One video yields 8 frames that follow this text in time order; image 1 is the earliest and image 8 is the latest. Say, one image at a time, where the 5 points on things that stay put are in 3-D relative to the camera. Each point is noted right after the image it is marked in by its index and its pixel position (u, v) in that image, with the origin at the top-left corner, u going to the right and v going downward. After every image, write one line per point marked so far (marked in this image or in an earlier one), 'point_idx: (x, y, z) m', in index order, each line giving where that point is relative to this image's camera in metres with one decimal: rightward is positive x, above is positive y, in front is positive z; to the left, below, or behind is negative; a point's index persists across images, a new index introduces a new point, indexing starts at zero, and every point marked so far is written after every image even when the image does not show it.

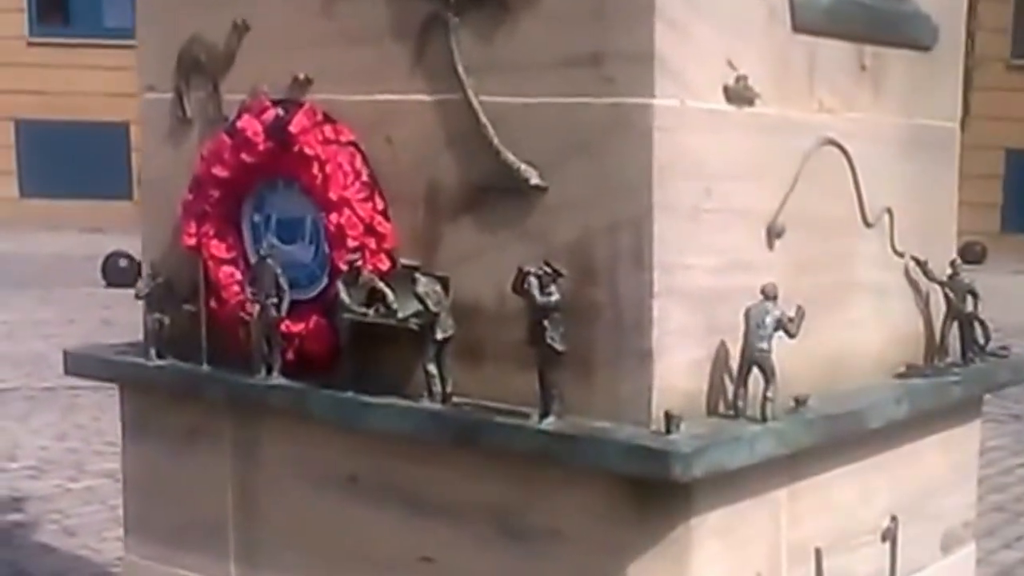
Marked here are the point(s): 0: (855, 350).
0: (+0.6, -0.1, +3.4) m
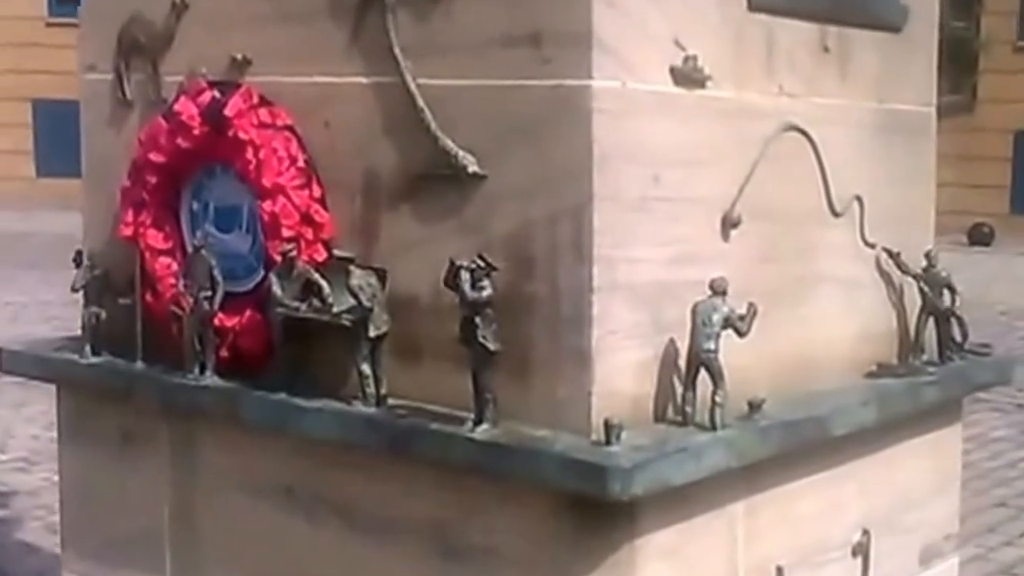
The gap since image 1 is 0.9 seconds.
0: (+0.5, -0.1, +3.2) m
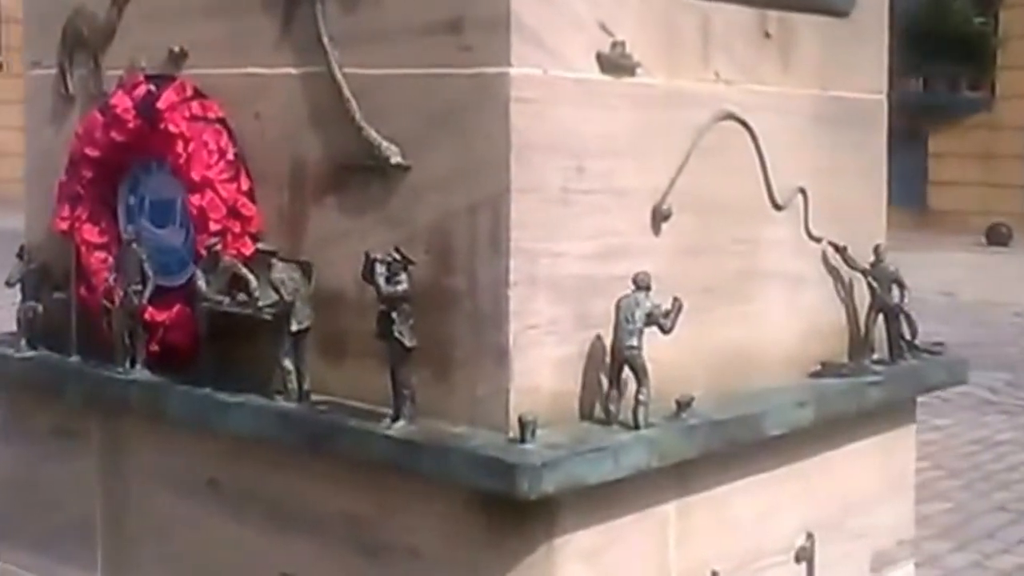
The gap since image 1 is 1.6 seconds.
0: (+0.4, -0.1, +3.2) m
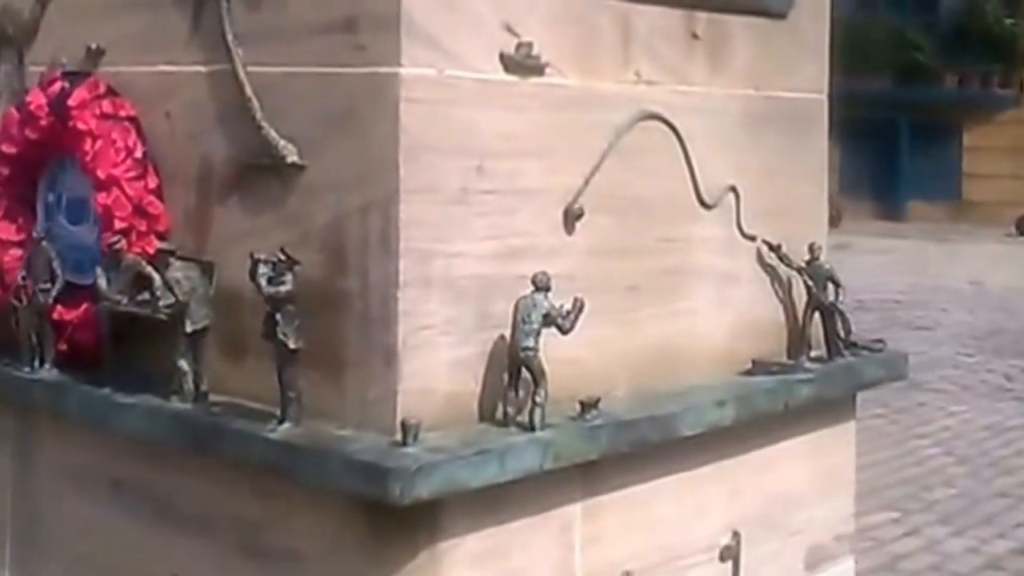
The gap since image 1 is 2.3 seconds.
0: (+0.3, -0.1, +3.1) m
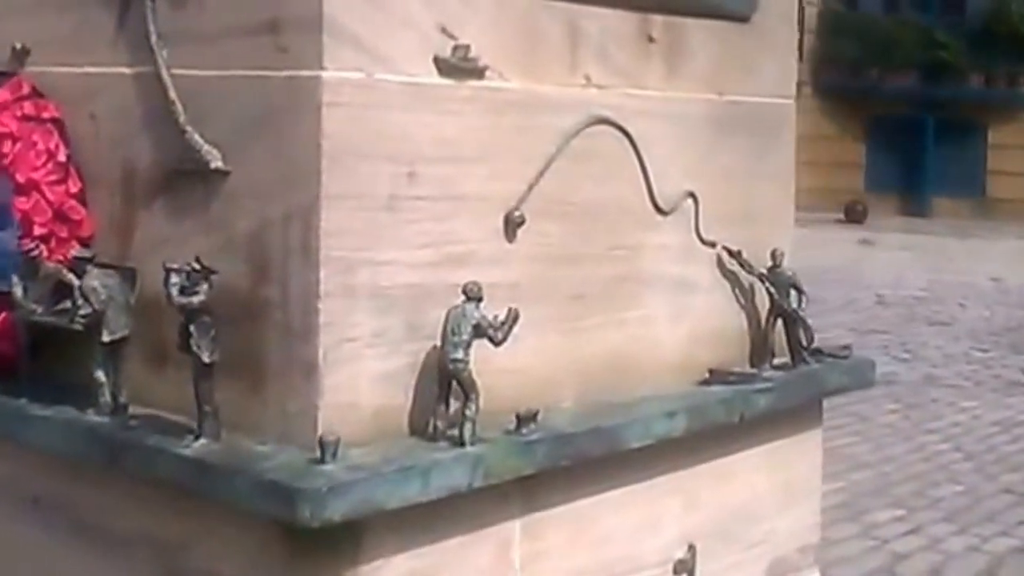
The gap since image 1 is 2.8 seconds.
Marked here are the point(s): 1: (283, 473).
0: (+0.2, -0.1, +3.0) m
1: (-0.3, -0.2, +2.3) m
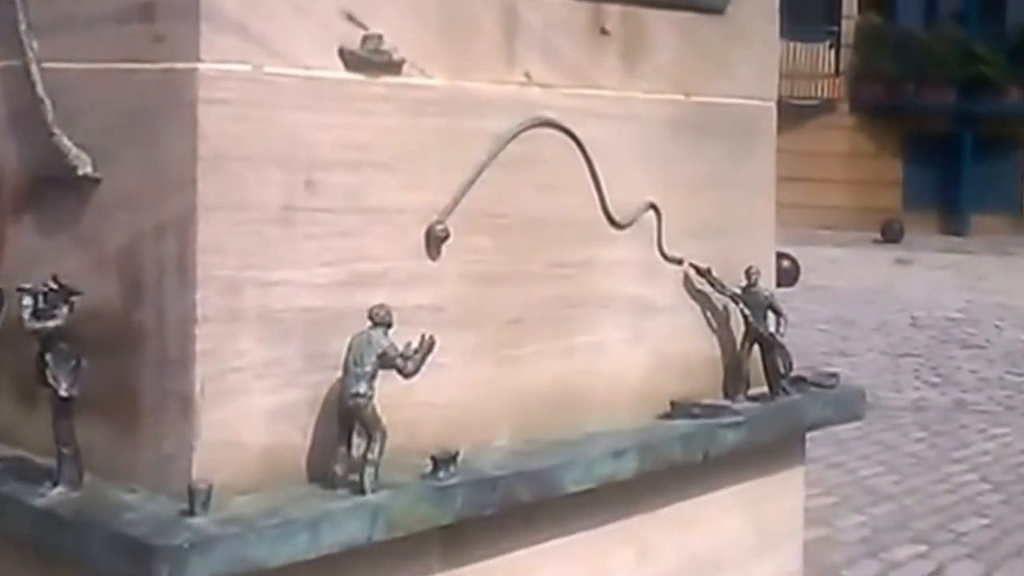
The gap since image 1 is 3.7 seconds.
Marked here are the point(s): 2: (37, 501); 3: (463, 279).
0: (+0.1, -0.1, +2.7) m
1: (-0.4, -0.3, +2.0) m
2: (-0.5, -0.2, +2.1) m
3: (-0.1, 0.0, +2.5) m
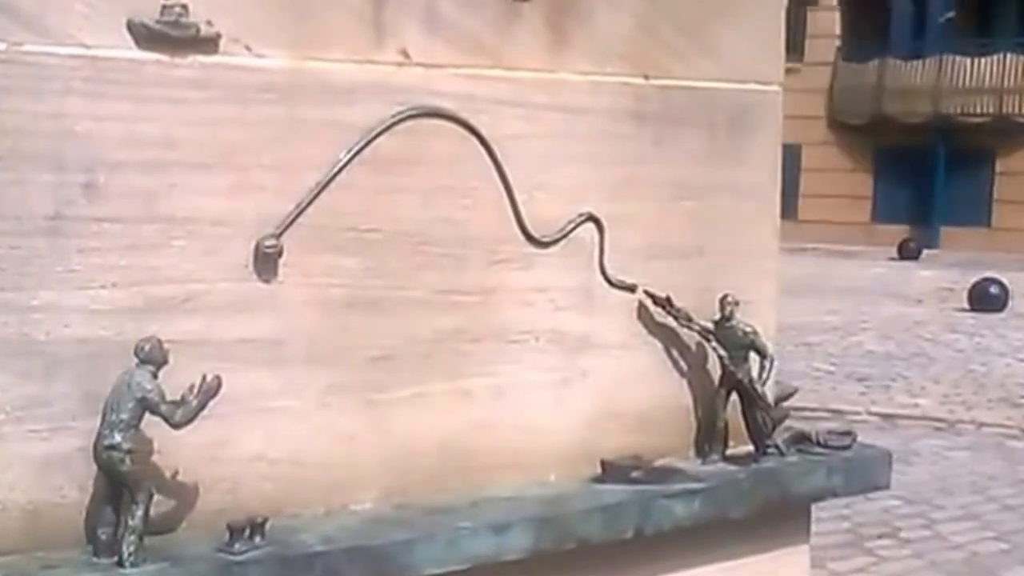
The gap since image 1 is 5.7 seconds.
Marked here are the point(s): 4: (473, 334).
0: (0.0, -0.2, +2.2) m
1: (-0.6, -0.3, +1.6) m
2: (-0.8, -0.3, +1.7) m
3: (-0.2, 0.0, +2.0) m
4: (-0.1, -0.1, +2.2) m
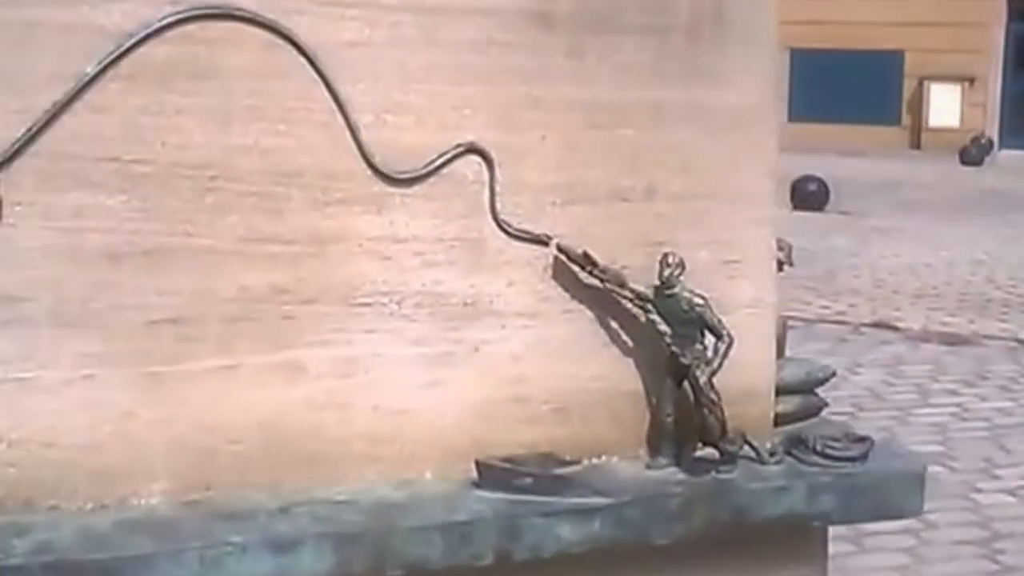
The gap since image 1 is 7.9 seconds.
0: (-0.2, -0.1, +1.8) m
1: (-0.9, -0.2, +1.3) m
2: (-1.0, -0.2, +1.5) m
3: (-0.4, 0.0, +1.7) m
4: (-0.2, 0.0, +1.7) m
